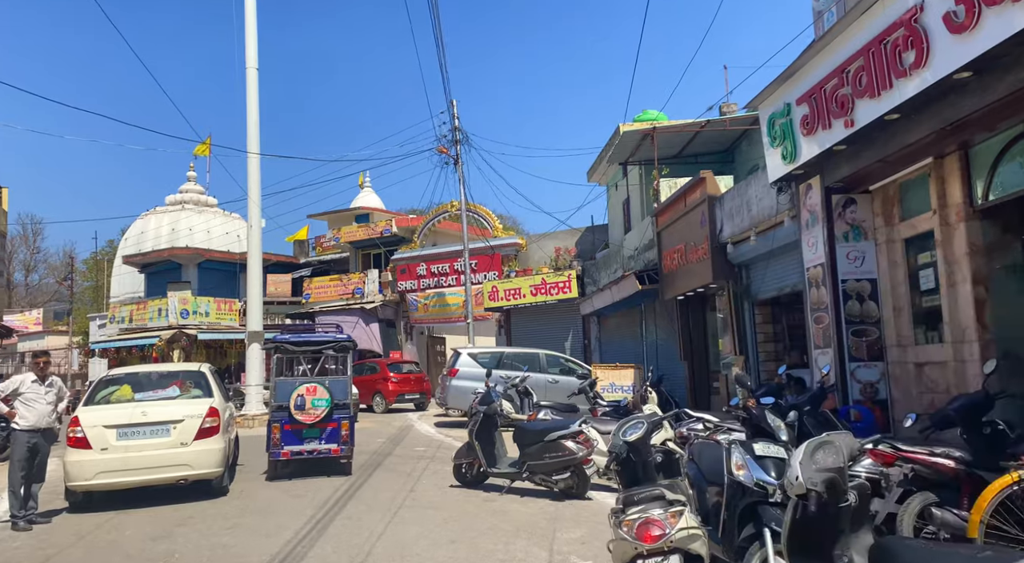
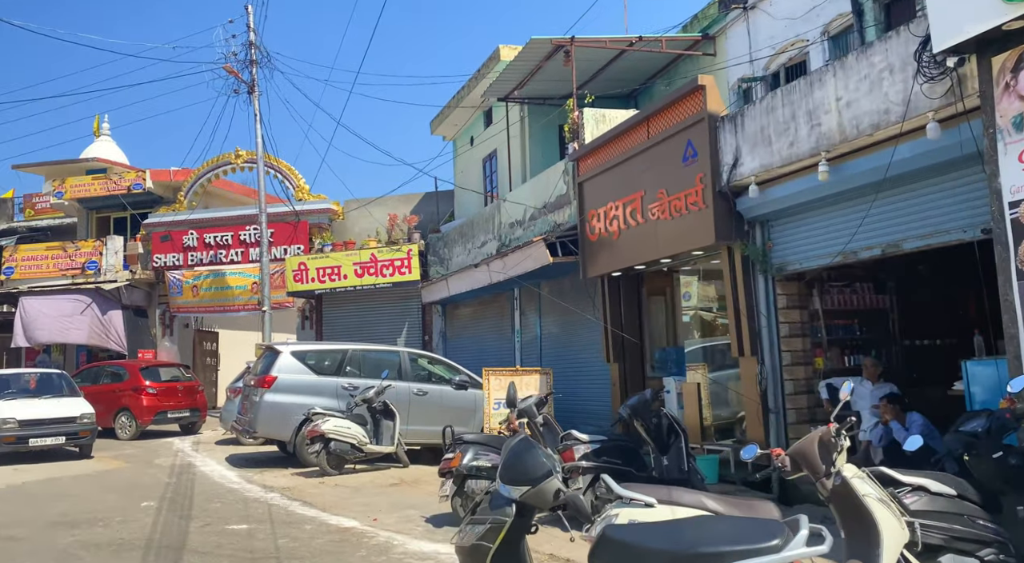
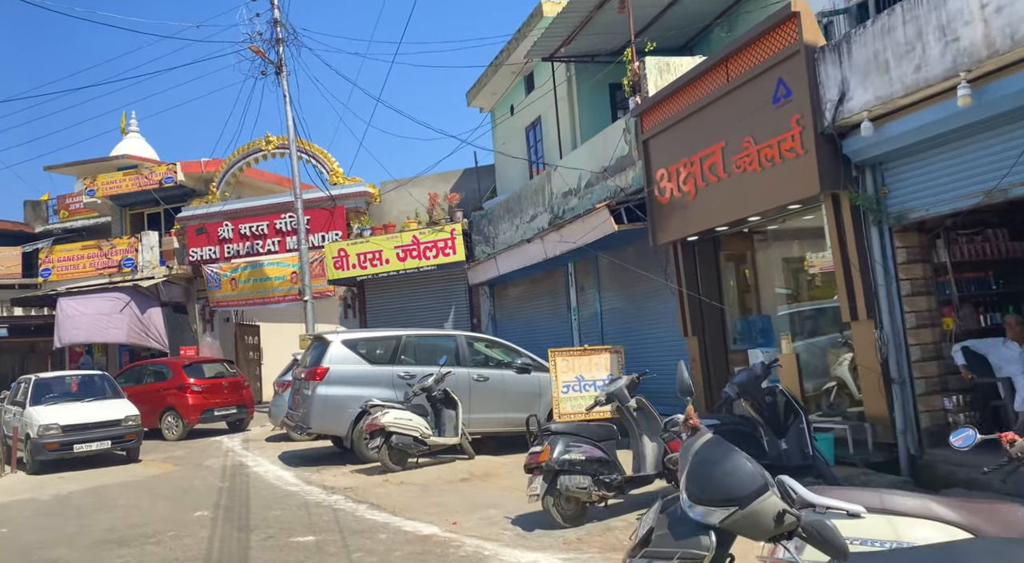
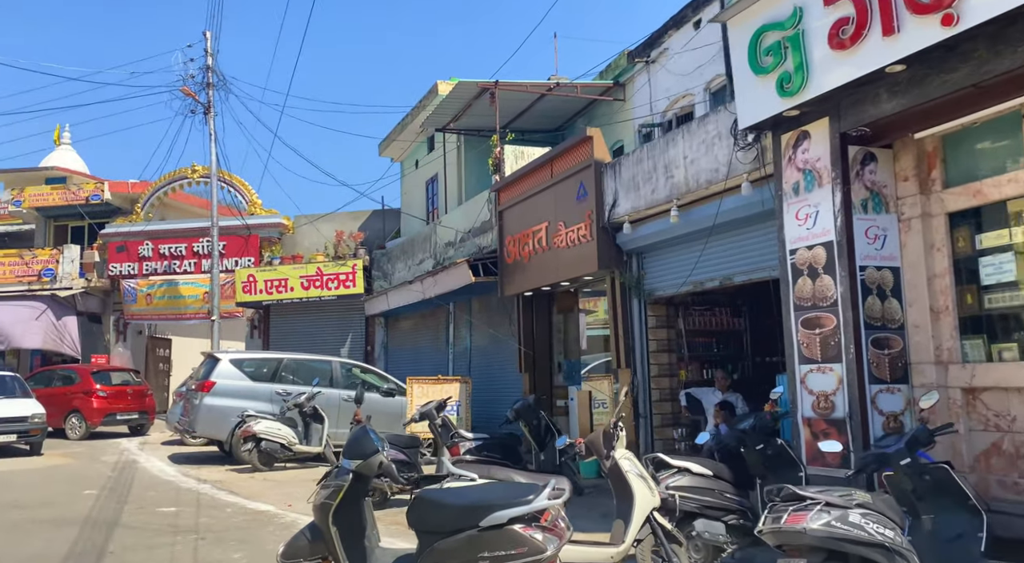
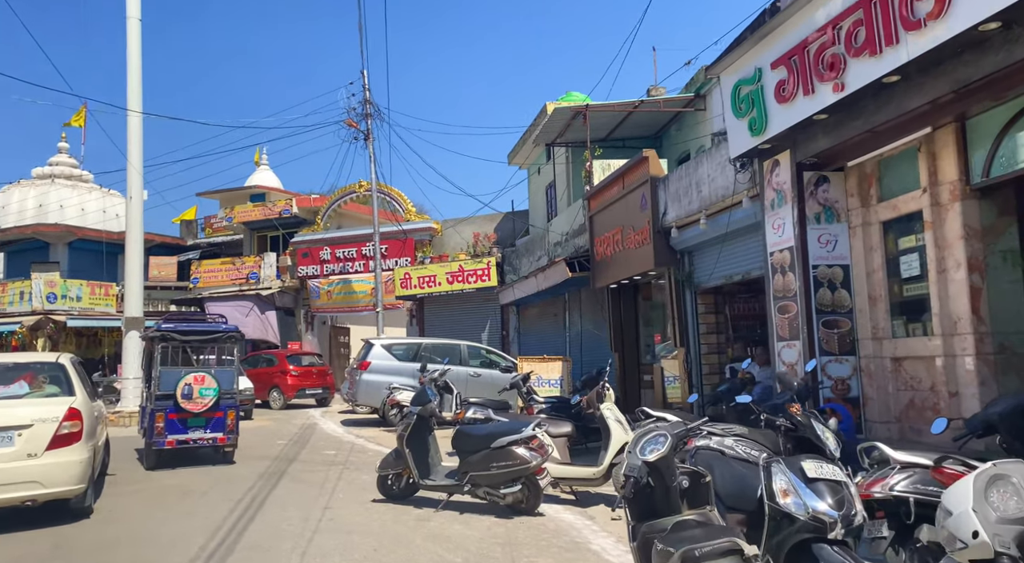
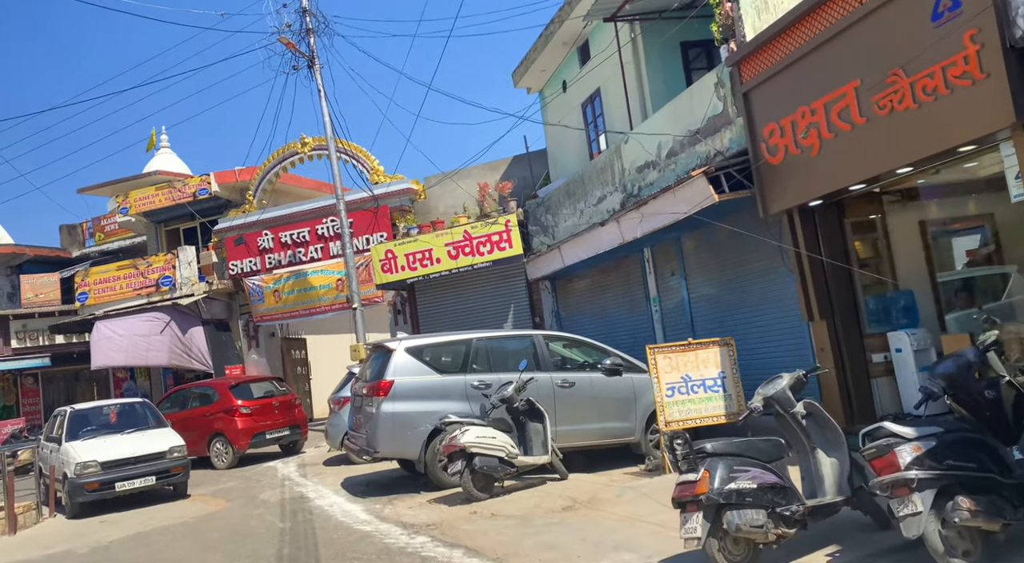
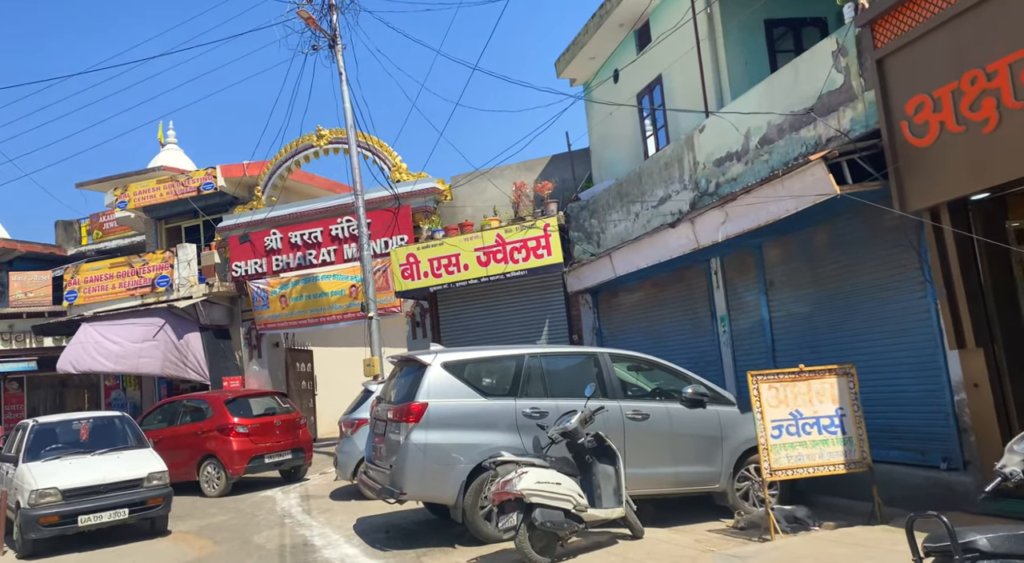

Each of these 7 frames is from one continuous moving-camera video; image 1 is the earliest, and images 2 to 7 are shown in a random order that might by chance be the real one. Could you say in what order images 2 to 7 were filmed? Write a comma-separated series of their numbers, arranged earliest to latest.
5, 4, 2, 3, 6, 7
